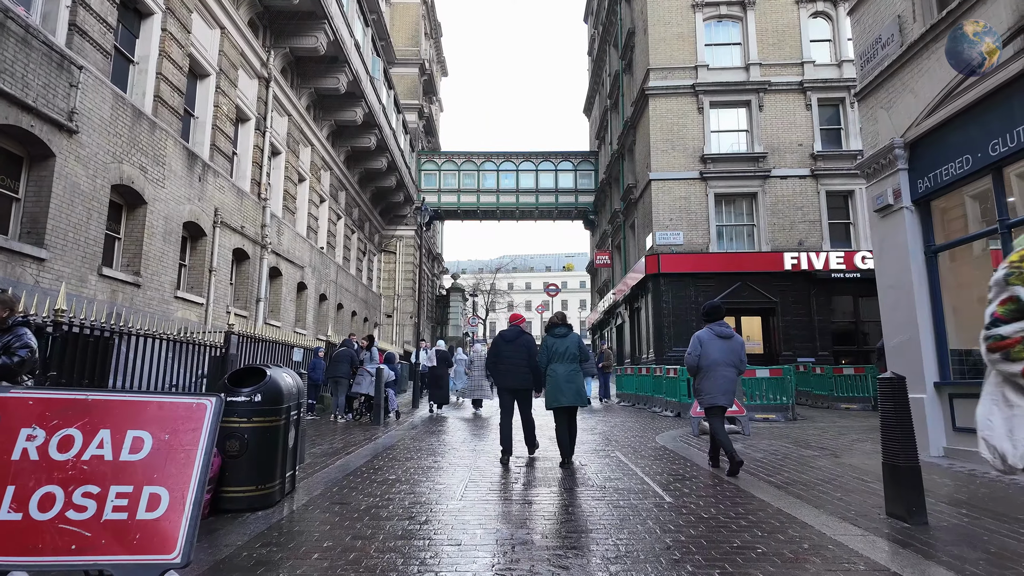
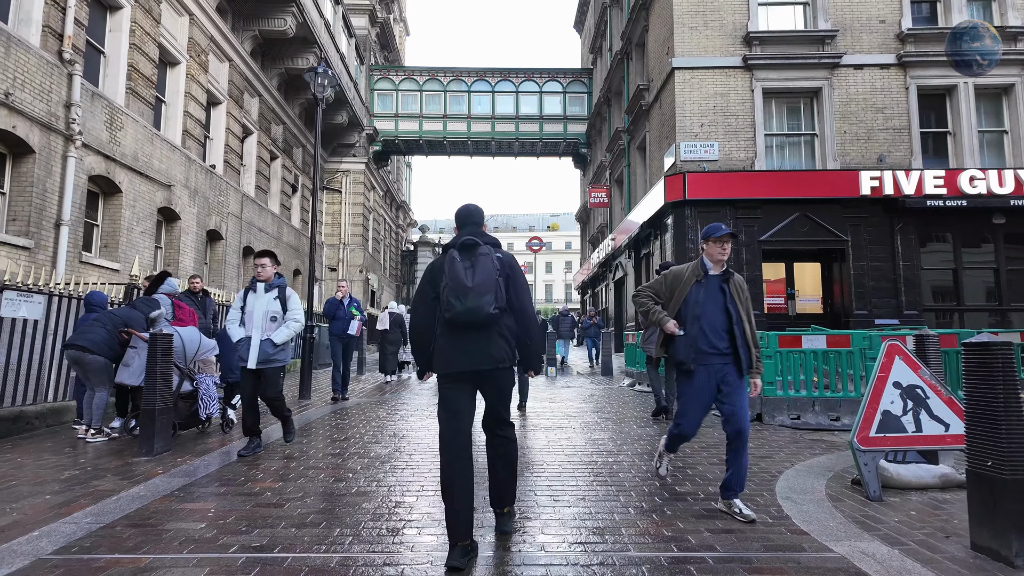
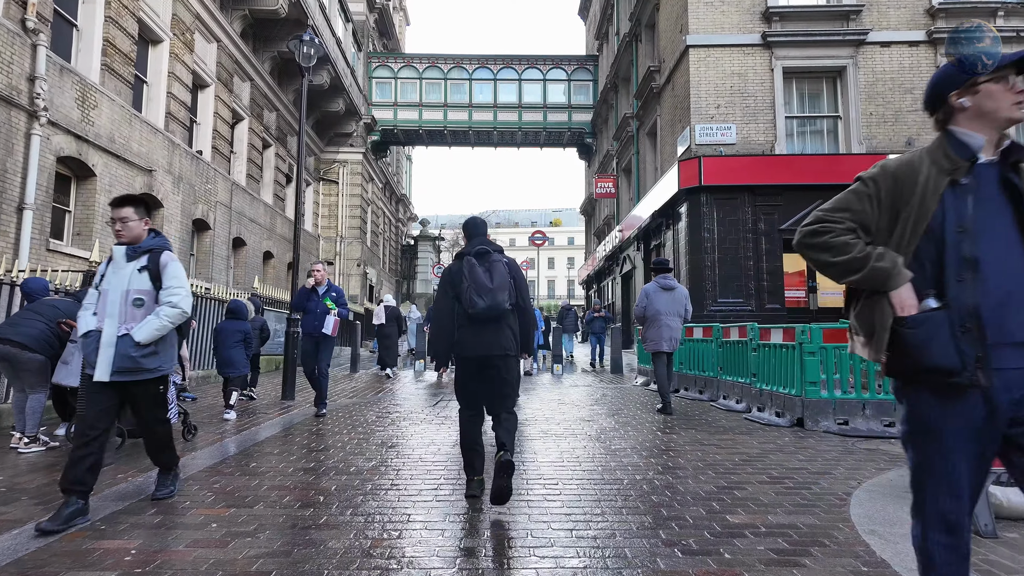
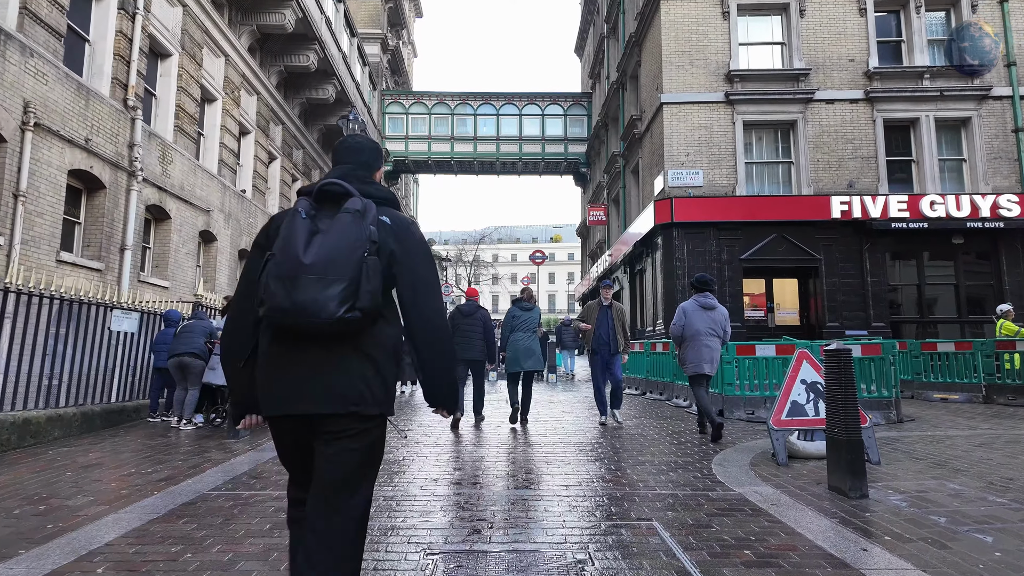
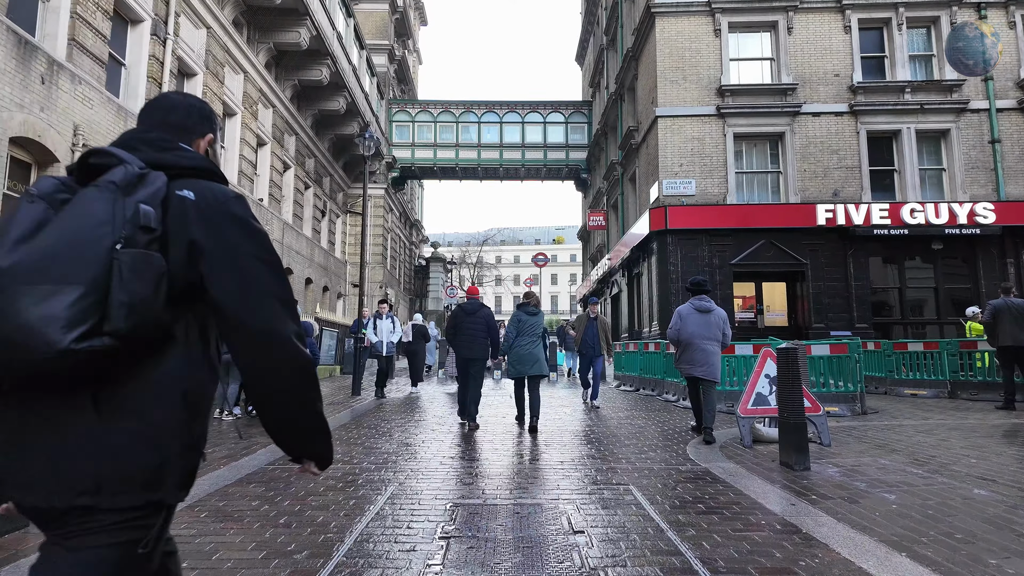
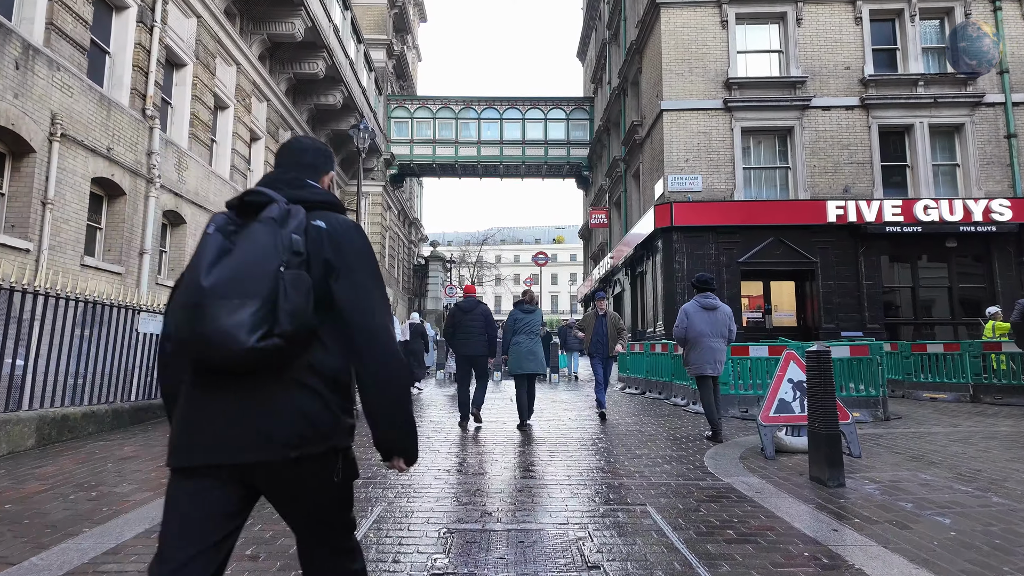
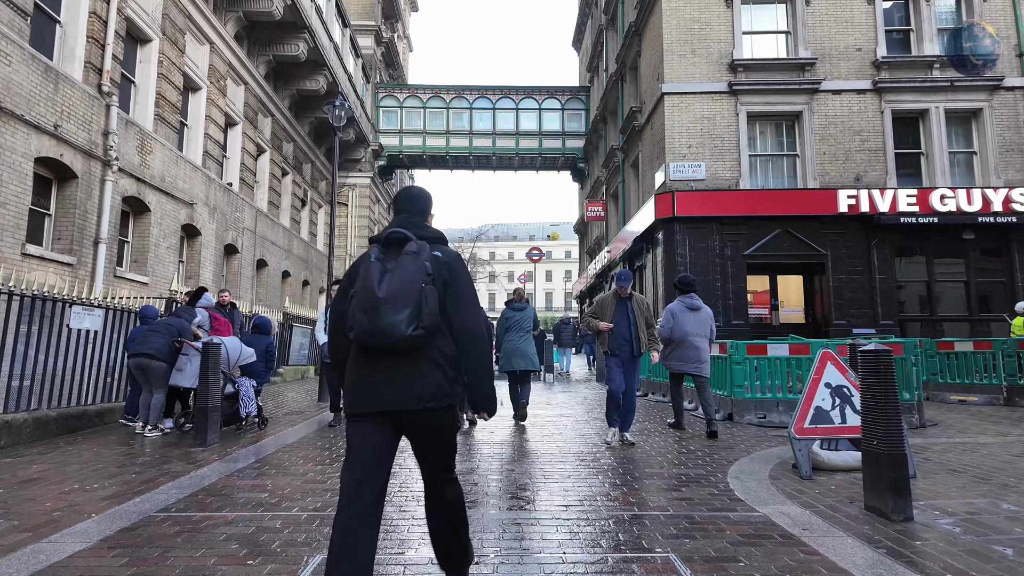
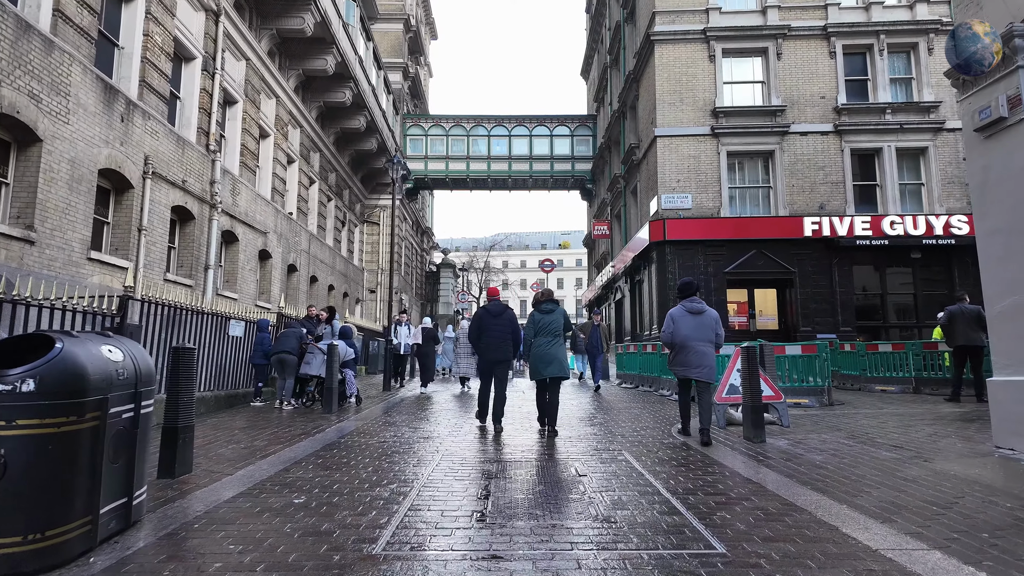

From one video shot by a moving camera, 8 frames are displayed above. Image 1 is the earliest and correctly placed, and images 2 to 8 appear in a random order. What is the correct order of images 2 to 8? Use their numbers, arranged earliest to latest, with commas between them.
8, 5, 6, 4, 7, 2, 3
